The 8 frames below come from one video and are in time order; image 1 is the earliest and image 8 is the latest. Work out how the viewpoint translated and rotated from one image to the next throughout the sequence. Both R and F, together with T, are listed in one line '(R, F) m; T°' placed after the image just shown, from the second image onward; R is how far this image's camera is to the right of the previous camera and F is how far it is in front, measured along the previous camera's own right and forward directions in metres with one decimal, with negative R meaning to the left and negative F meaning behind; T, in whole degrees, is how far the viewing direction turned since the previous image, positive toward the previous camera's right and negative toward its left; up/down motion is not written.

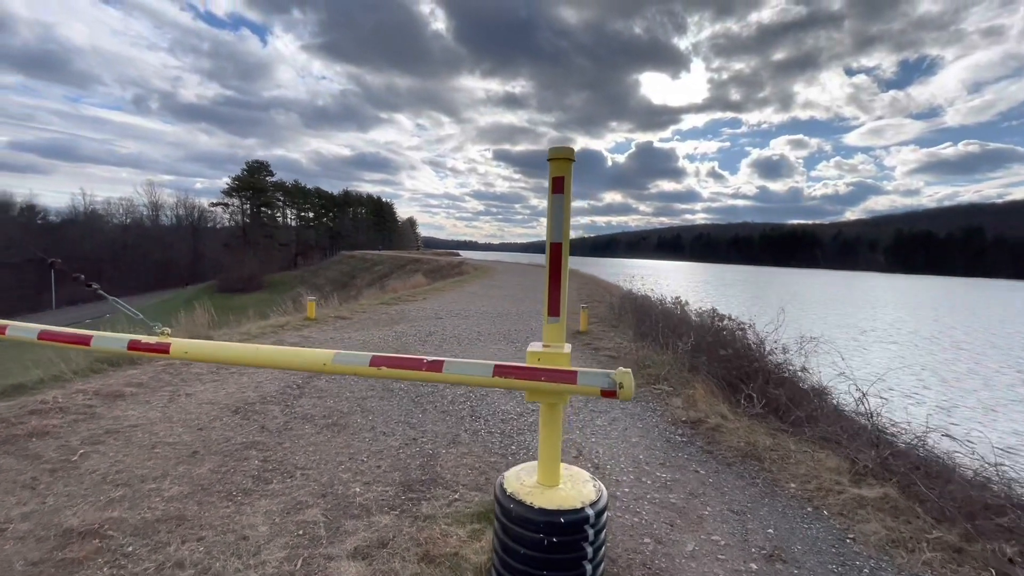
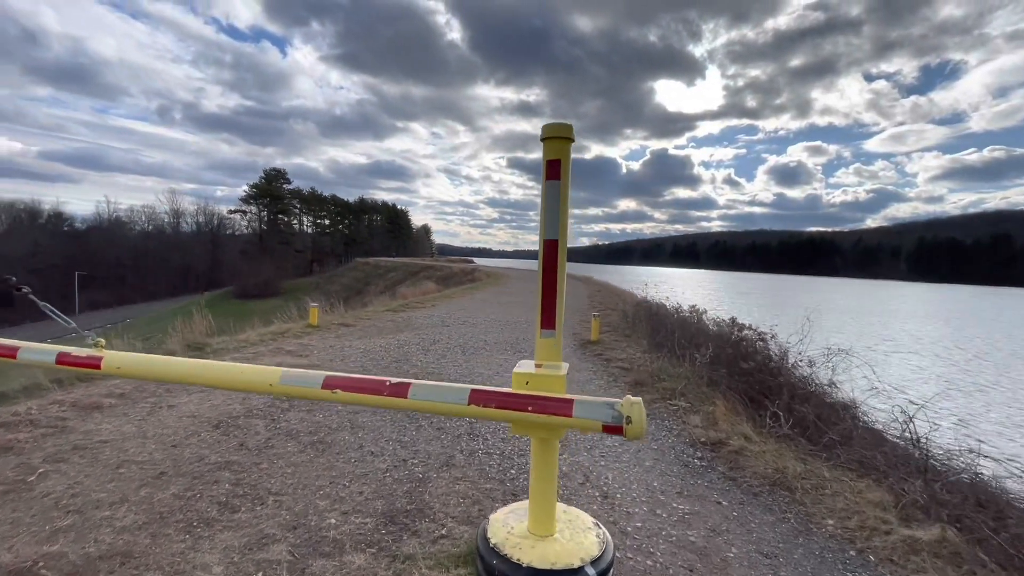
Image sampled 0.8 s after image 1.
(+0.1, +0.5) m; -2°
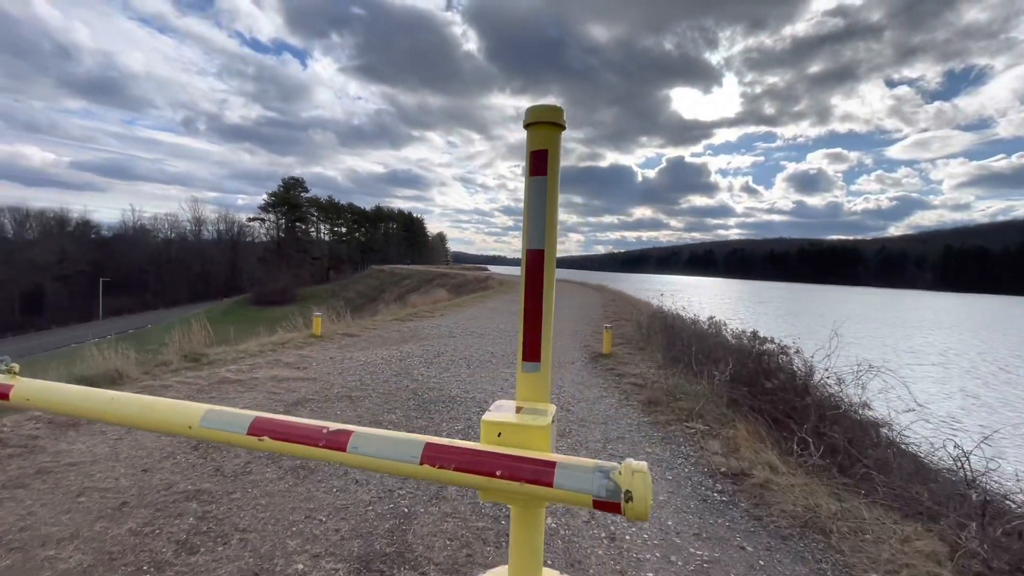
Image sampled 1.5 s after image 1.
(+0.2, +0.5) m; -2°
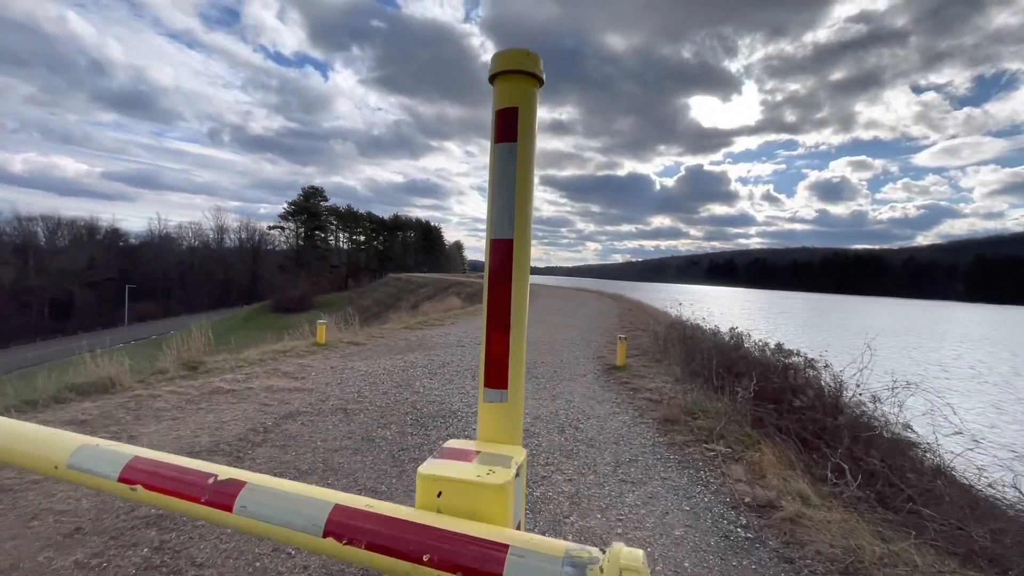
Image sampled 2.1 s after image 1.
(+0.2, +0.5) m; -2°
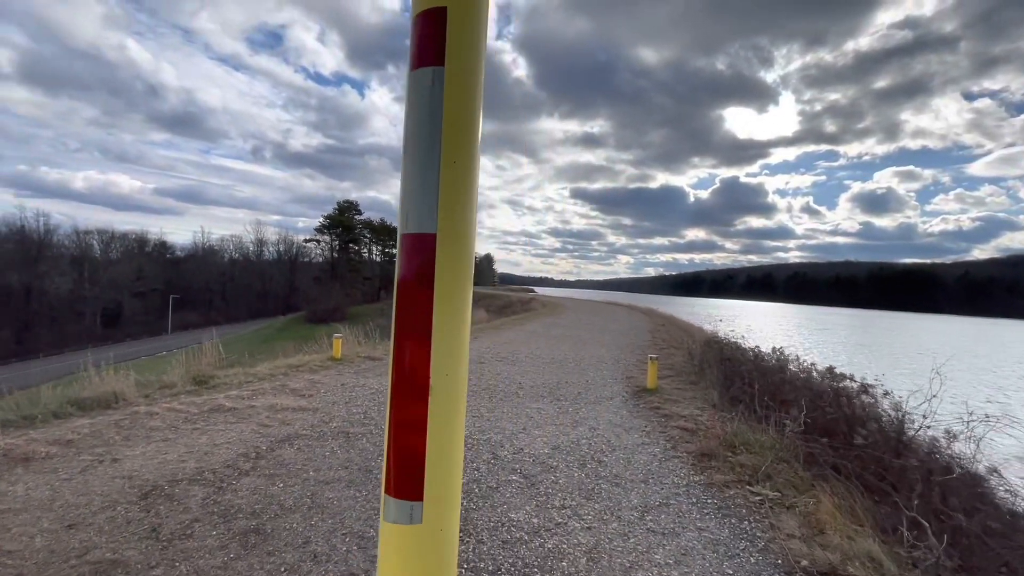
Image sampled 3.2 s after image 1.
(+0.2, +0.6) m; -4°
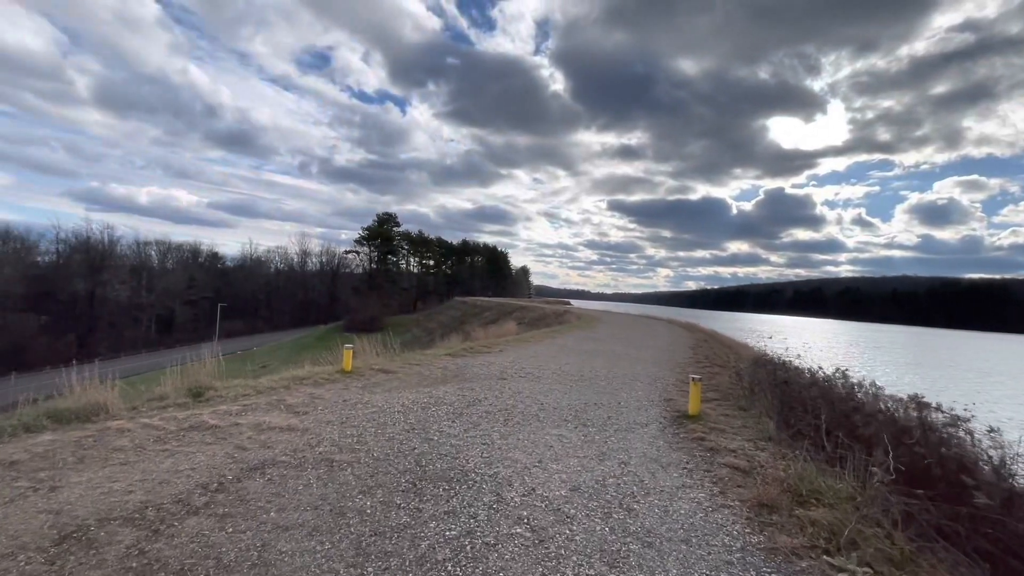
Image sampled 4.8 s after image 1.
(+0.3, +1.1) m; -4°
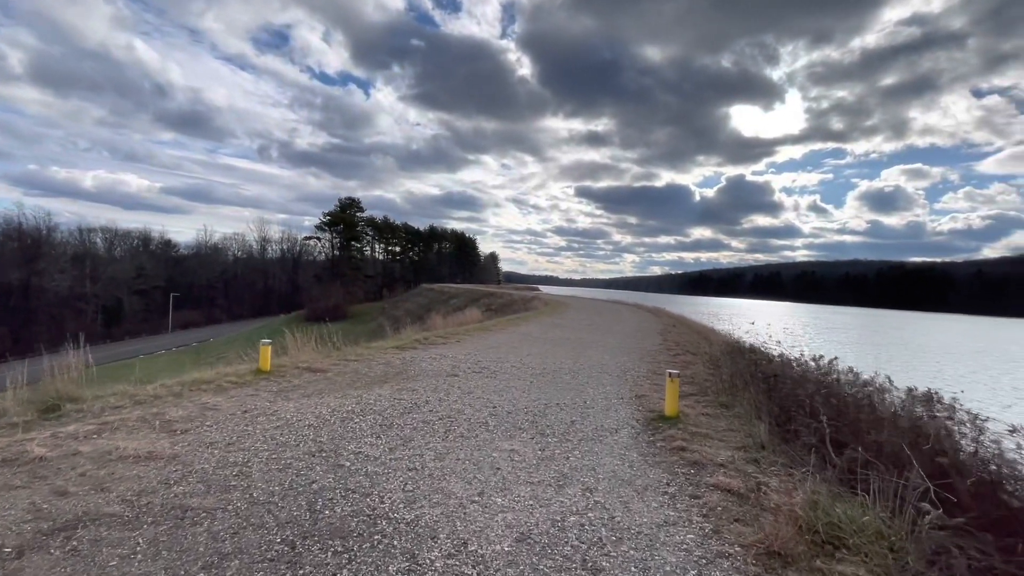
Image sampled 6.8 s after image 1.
(+0.4, +1.5) m; +4°
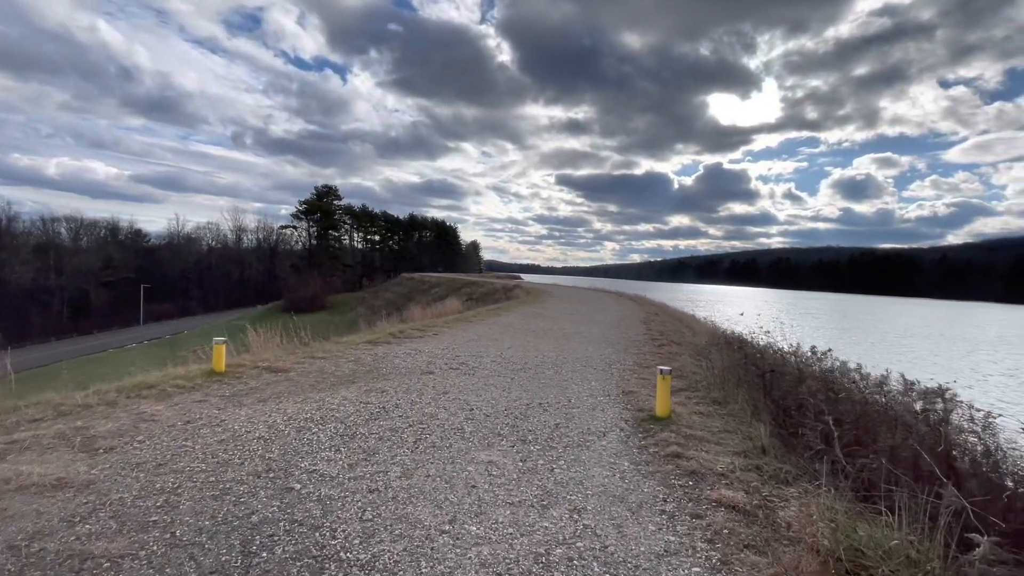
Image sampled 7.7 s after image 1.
(+0.1, +0.7) m; +2°
